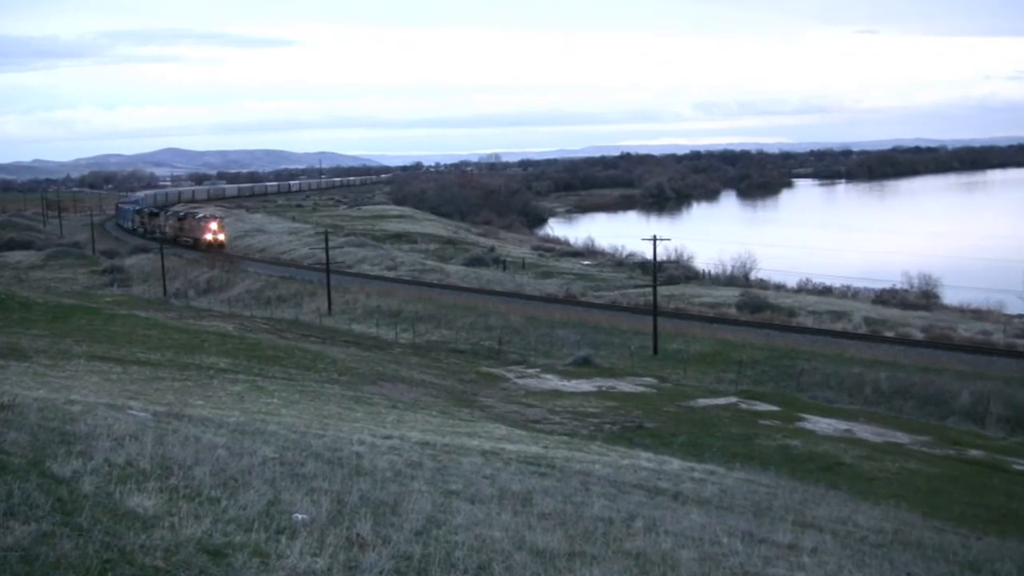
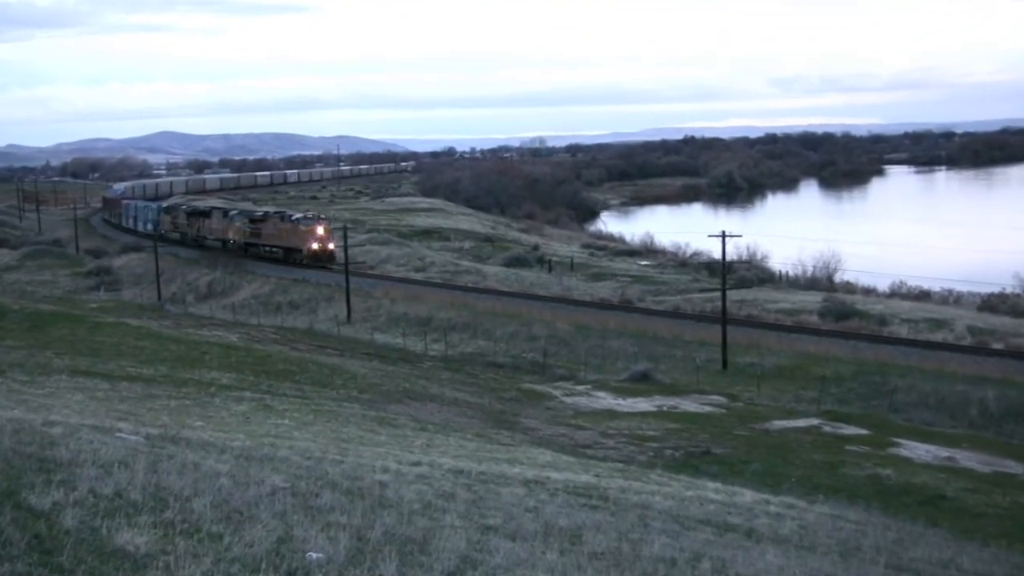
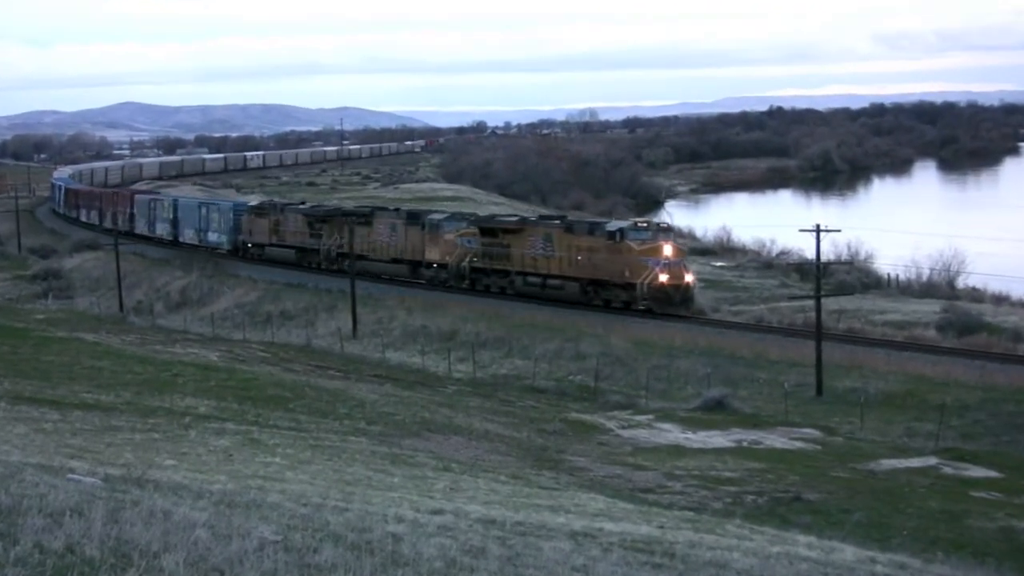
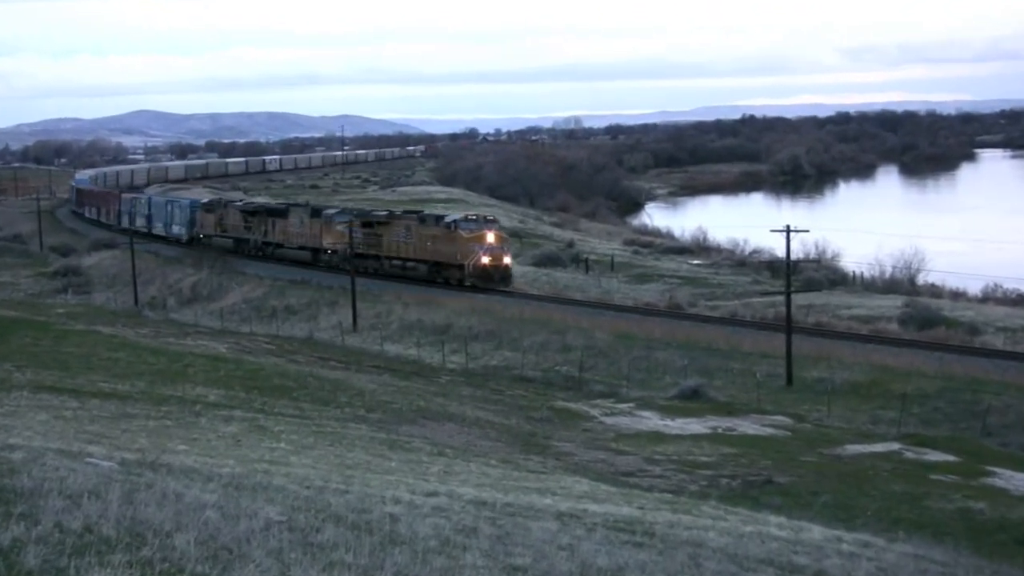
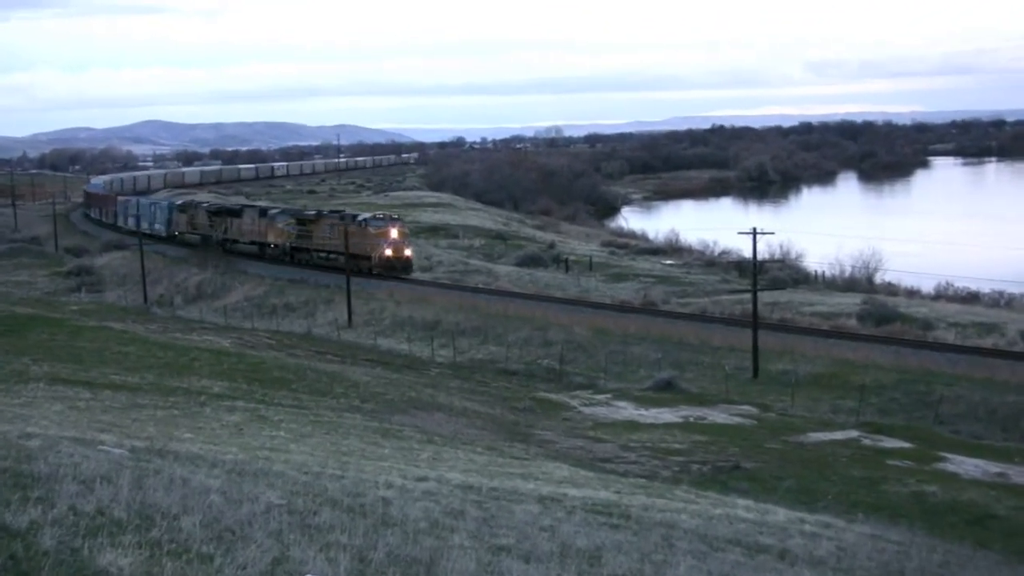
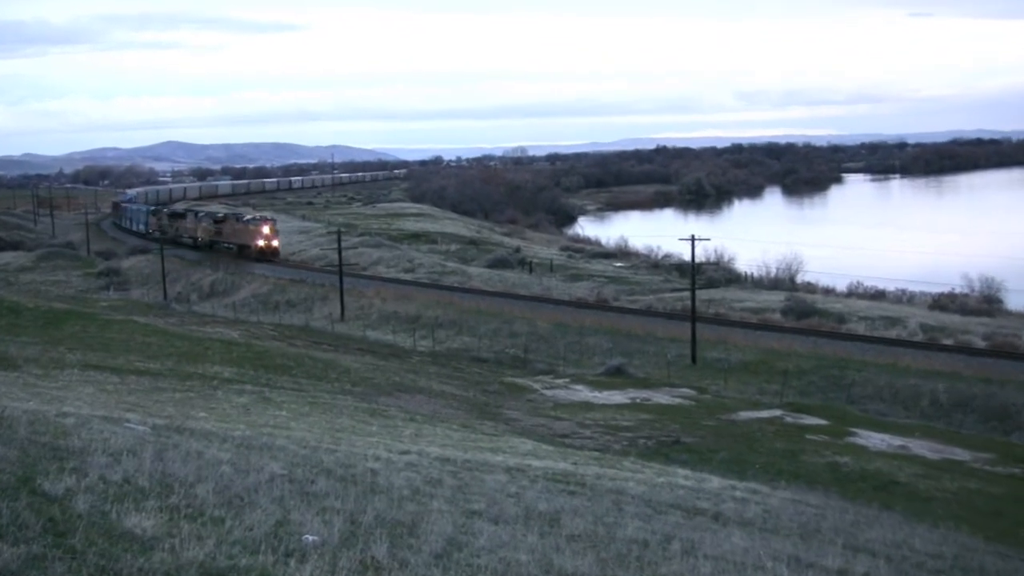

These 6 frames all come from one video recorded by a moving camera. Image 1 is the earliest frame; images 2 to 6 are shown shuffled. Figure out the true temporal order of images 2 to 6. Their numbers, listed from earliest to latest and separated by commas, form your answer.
6, 2, 5, 4, 3
